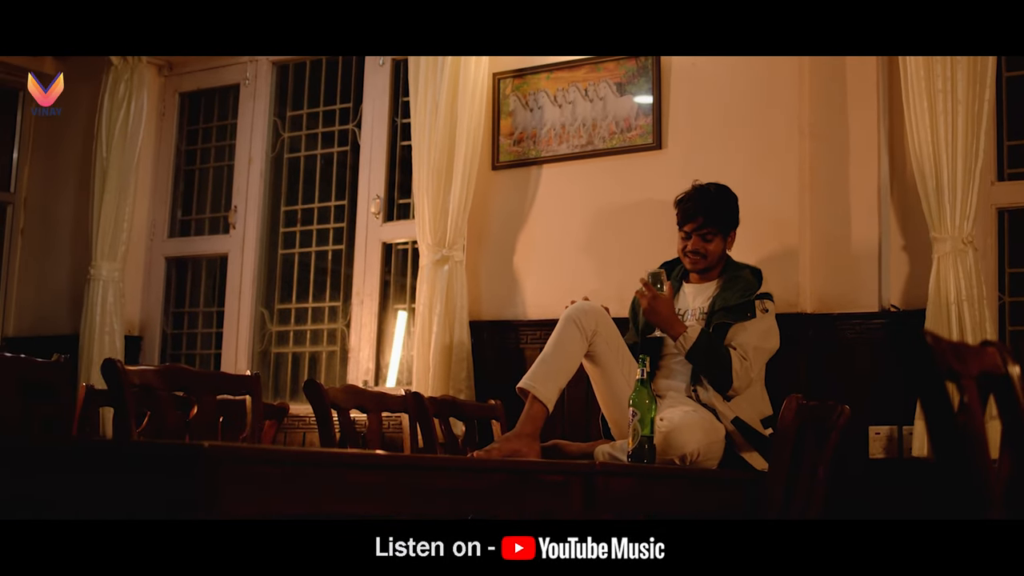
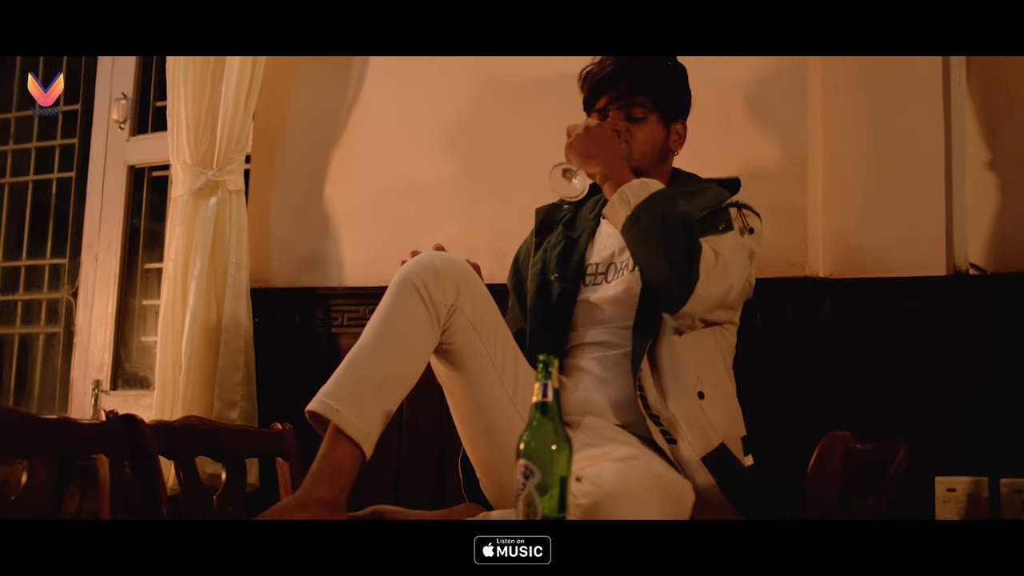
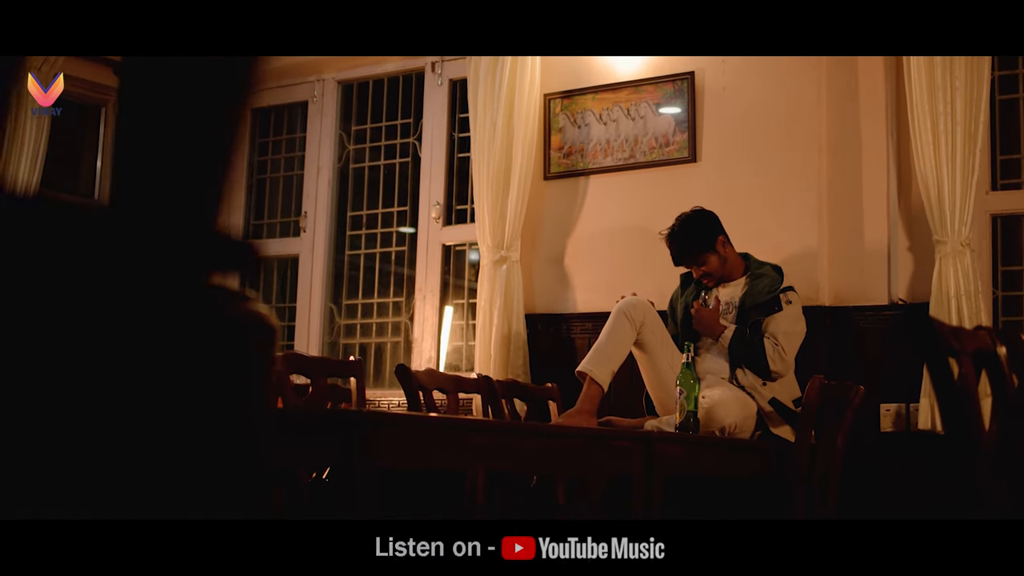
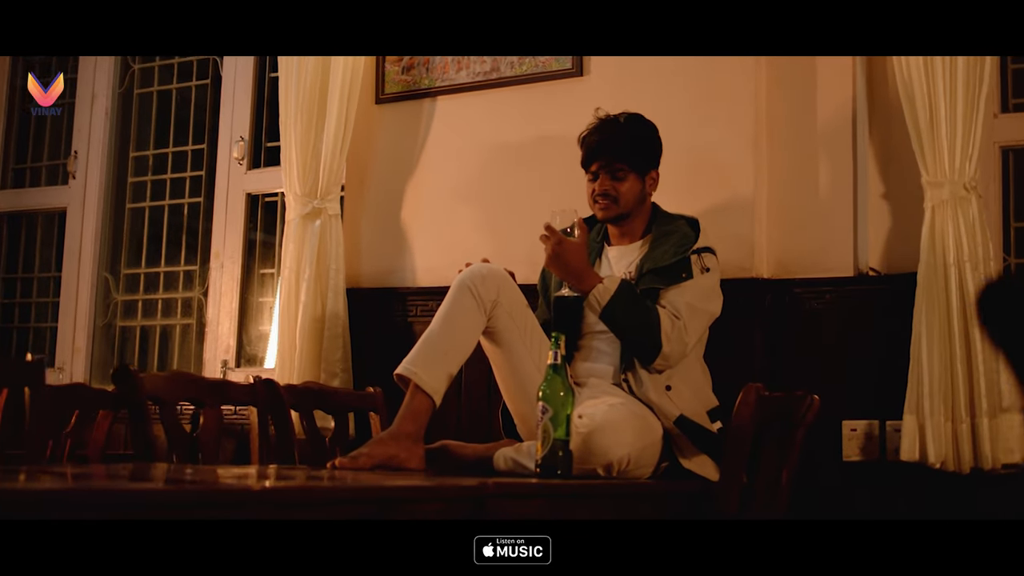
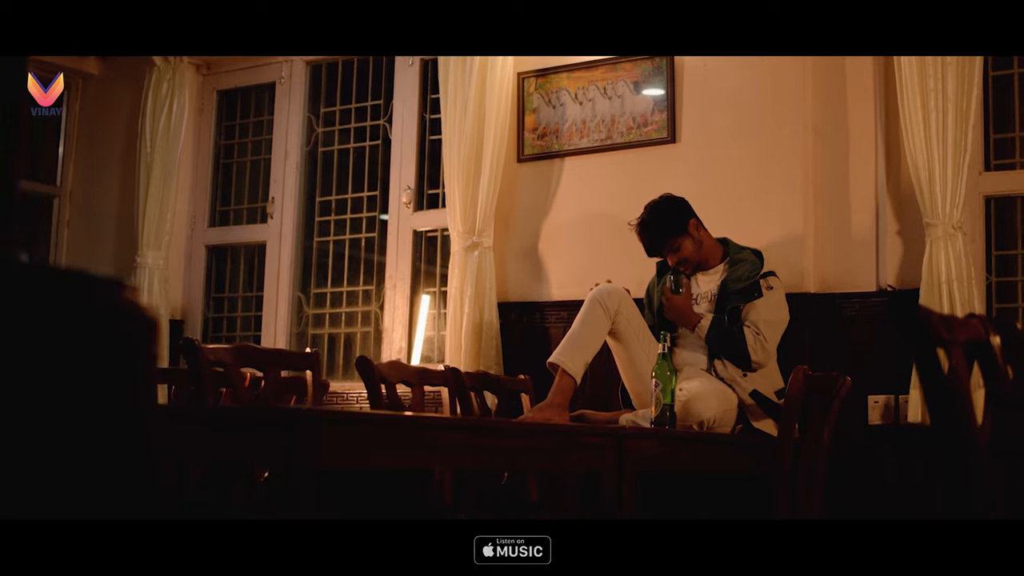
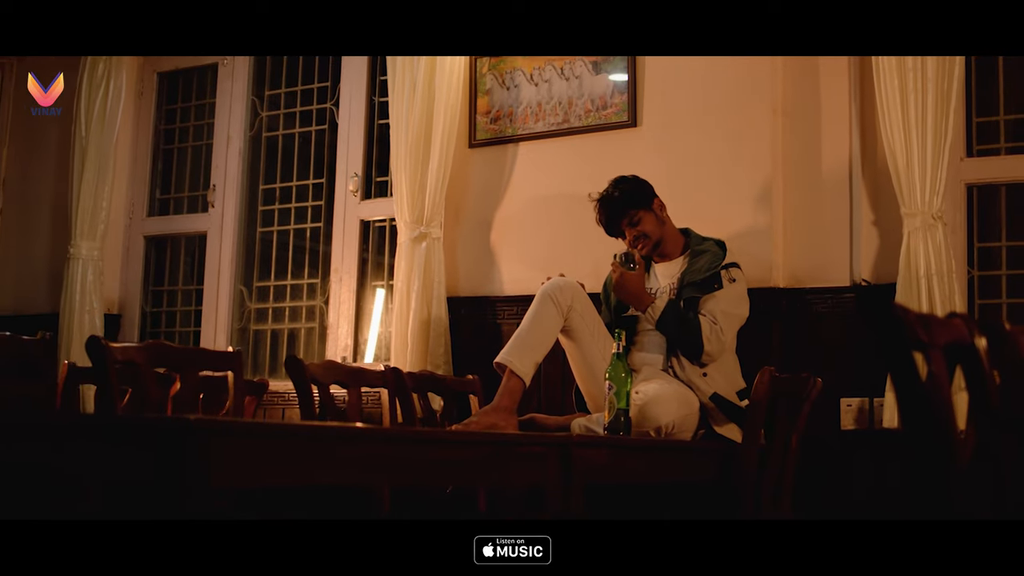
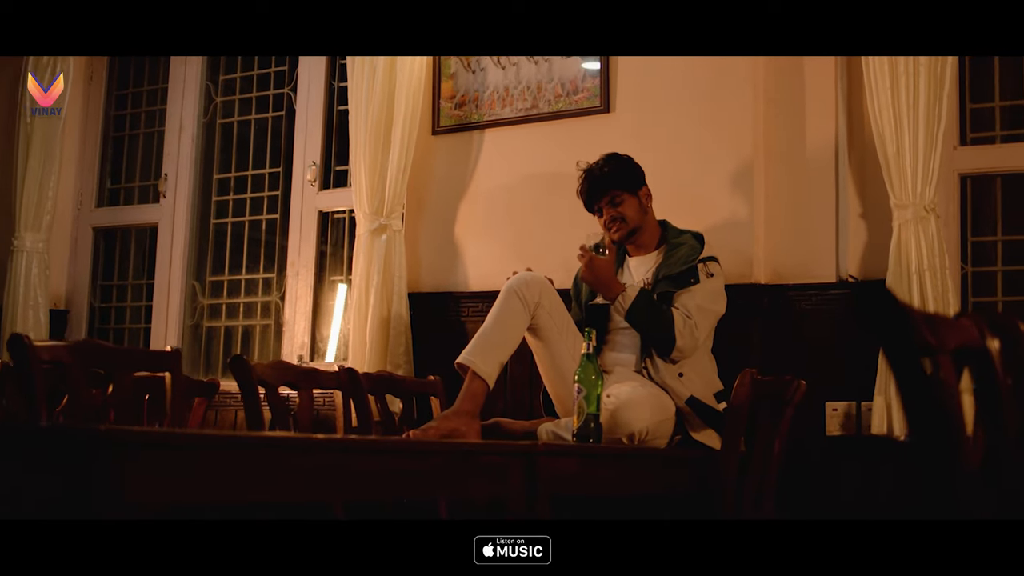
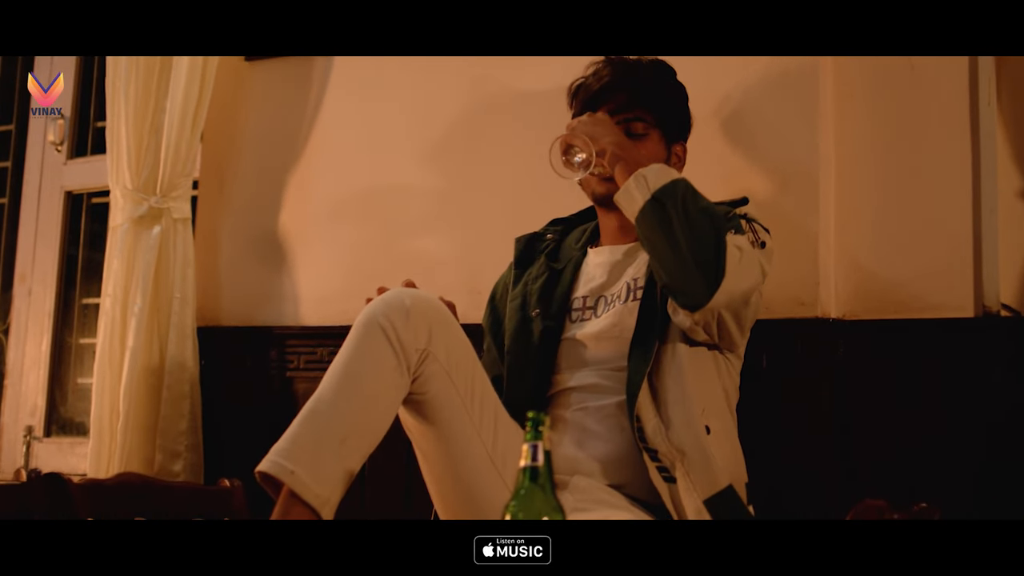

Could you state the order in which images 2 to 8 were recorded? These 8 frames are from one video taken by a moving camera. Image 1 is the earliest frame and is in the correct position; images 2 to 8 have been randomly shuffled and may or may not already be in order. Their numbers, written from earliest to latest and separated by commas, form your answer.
3, 5, 6, 7, 4, 2, 8
